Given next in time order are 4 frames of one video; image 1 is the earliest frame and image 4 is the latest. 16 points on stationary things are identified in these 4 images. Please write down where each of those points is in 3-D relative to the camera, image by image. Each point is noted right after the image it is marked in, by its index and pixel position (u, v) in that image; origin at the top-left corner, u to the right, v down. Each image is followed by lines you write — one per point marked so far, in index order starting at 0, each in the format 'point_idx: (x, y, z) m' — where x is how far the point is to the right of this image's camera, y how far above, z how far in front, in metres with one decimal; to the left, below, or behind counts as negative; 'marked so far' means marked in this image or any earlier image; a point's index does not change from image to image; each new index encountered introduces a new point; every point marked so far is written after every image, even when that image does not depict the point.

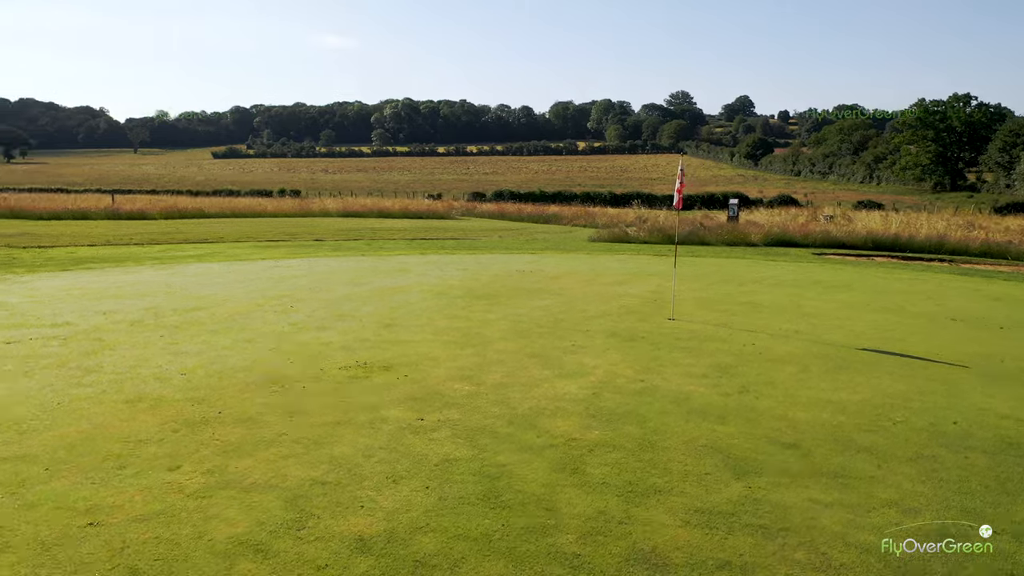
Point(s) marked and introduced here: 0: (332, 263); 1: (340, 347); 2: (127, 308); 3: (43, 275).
0: (-3.9, +0.6, +17.7) m
1: (-1.9, -0.6, +8.6) m
2: (-5.3, -0.3, +11.2) m
3: (-8.5, +0.2, +15.2) m
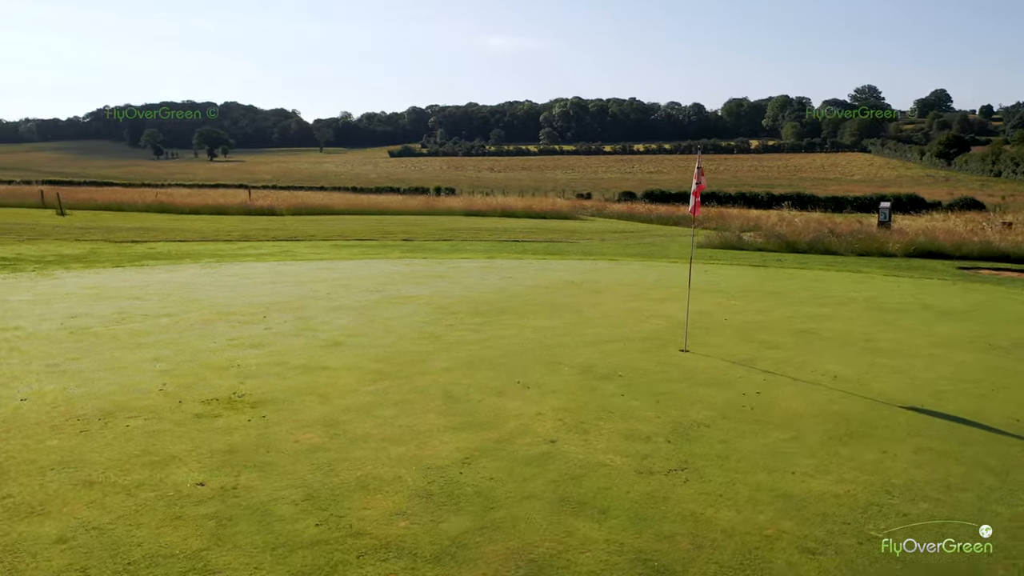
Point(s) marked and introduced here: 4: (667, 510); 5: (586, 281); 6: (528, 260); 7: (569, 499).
0: (-2.6, +0.5, +16.8) m
1: (-2.5, -0.8, +7.4) m
2: (-5.3, -0.3, +10.7) m
3: (-7.7, +0.3, +15.1) m
4: (+0.9, -1.3, +4.8) m
5: (+1.3, +0.1, +14.5) m
6: (+0.3, +0.6, +18.6) m
7: (+0.3, -1.3, +4.9) m
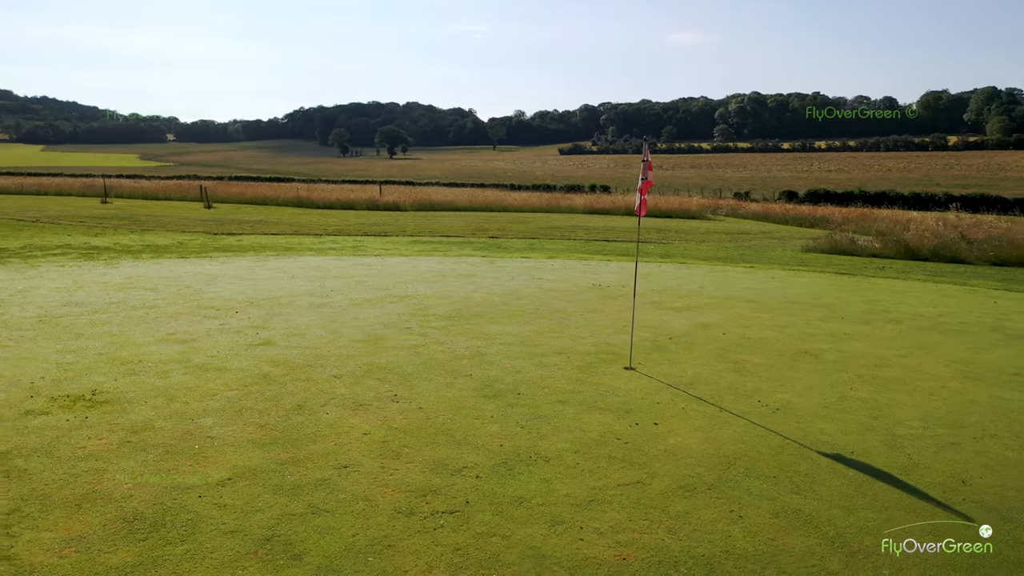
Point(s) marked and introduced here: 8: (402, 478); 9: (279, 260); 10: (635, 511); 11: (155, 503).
0: (-1.7, +0.5, +16.5) m
1: (-3.5, -0.7, +7.3) m
2: (-5.6, -0.2, +11.0) m
3: (-7.0, +0.5, +15.9) m
4: (-0.7, -1.4, +4.1) m
5: (+1.7, 0.0, +13.5) m
6: (+1.6, +0.6, +17.7) m
7: (-1.2, -1.3, +4.3) m
8: (-0.7, -1.2, +5.1) m
9: (-4.7, +0.6, +16.6) m
10: (+0.7, -1.3, +4.7) m
11: (-2.0, -1.2, +4.7) m
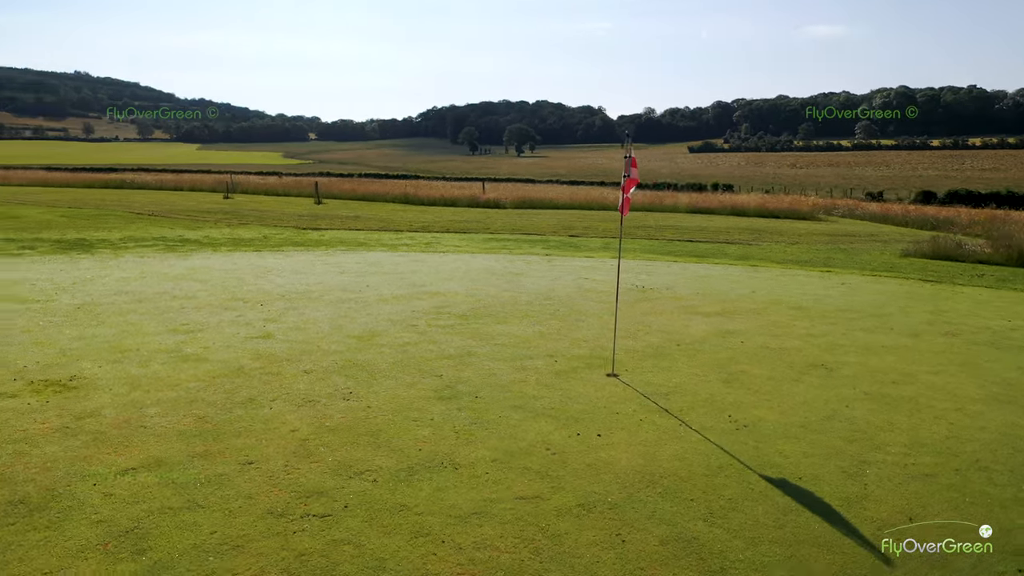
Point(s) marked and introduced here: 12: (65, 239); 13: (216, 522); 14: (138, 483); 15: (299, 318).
0: (-0.5, +0.6, +16.4) m
1: (-3.7, -0.6, +7.7) m
2: (-5.2, 0.0, +11.7) m
3: (-5.8, +0.6, +16.7) m
4: (-1.5, -1.3, +4.0) m
5: (+2.4, 0.0, +12.9) m
6: (+2.9, +0.5, +17.1) m
7: (-2.0, -1.3, +4.3) m
8: (-1.3, -1.2, +5.1) m
9: (-3.5, +0.7, +17.0) m
10: (0.0, -1.3, +4.5) m
11: (-2.7, -1.2, +4.8) m
12: (-10.5, +1.2, +19.6) m
13: (-1.6, -1.3, +4.4) m
14: (-2.2, -1.2, +4.9) m
15: (-2.5, -0.4, +9.8) m
